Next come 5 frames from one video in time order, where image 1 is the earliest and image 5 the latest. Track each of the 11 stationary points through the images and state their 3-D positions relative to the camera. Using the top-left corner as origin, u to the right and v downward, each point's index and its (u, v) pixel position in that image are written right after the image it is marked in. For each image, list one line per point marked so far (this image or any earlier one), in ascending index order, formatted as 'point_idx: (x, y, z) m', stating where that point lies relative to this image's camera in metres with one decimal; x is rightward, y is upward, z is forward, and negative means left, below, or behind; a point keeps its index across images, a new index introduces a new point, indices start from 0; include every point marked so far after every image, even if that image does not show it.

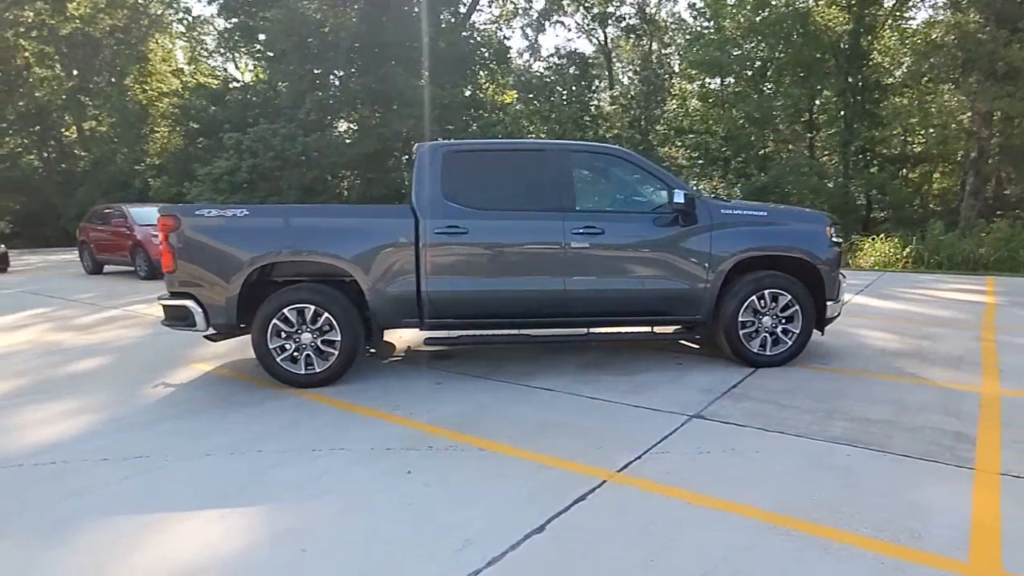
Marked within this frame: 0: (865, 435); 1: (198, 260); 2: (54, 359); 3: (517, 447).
0: (+2.3, -1.0, +4.2) m
1: (-2.7, +0.2, +5.5) m
2: (-5.2, -0.8, +7.3) m
3: (0.0, -1.0, +4.2) m
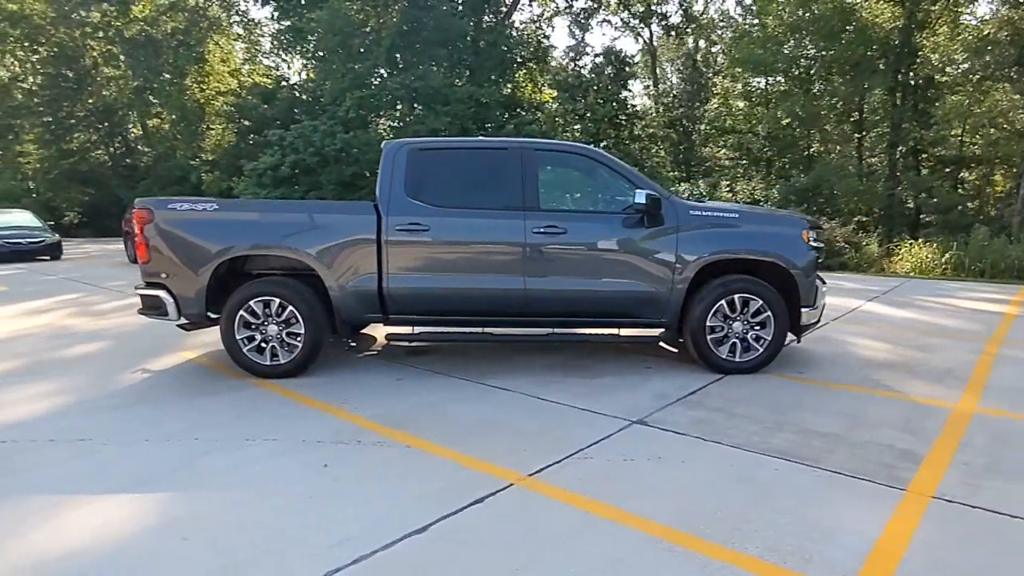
0: (+1.8, -1.0, +4.0) m
1: (-3.0, +0.3, +5.7) m
2: (-5.4, -0.6, +7.7) m
3: (-0.5, -1.0, +4.2) m
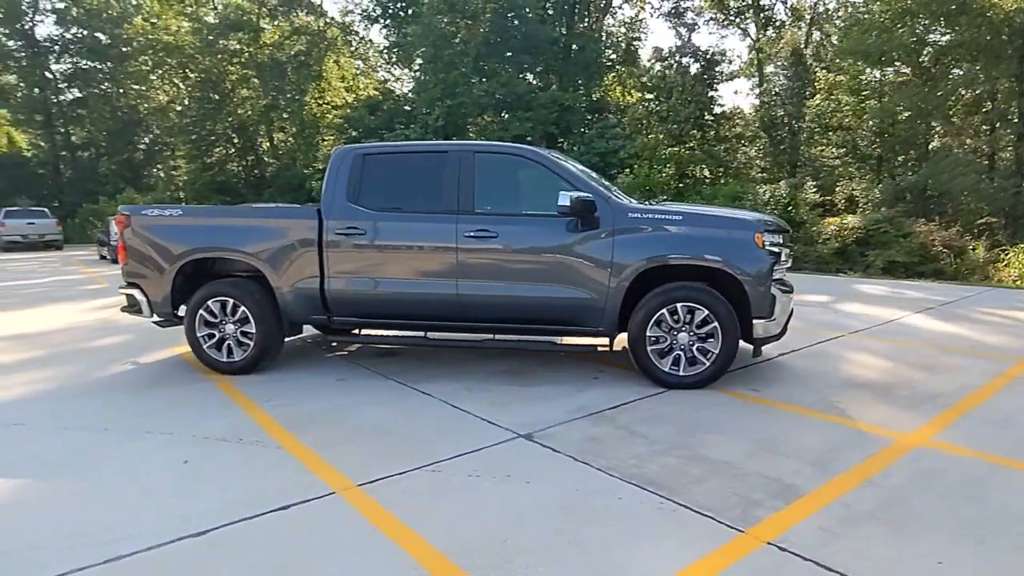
0: (+0.9, -1.0, +3.6) m
1: (-3.5, +0.3, +6.1) m
2: (-5.5, -0.6, +8.5) m
3: (-1.3, -1.0, +4.2) m
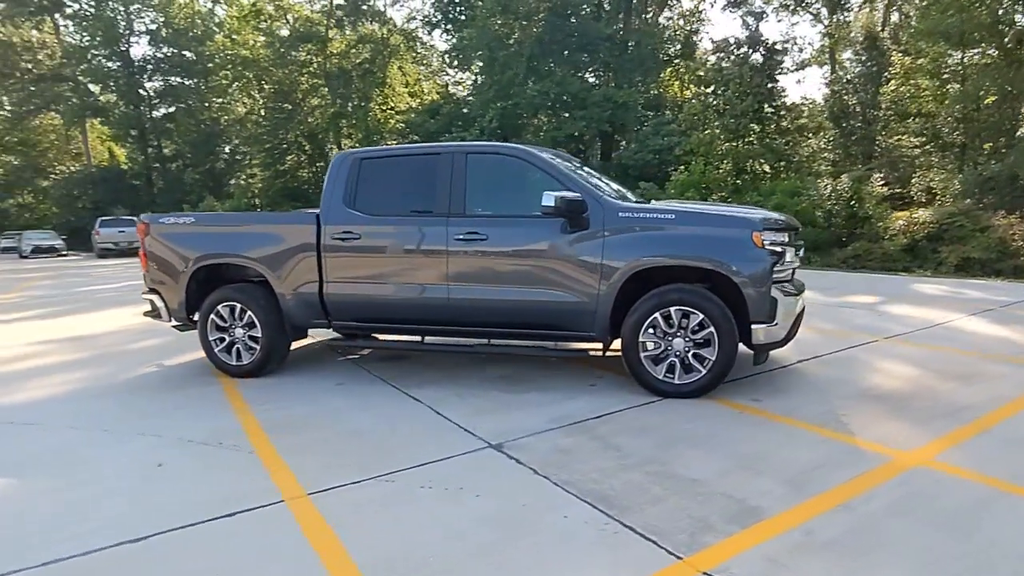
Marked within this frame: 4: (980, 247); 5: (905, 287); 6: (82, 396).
0: (+0.6, -1.1, +3.3) m
1: (-3.5, +0.3, +6.4) m
2: (-5.2, -0.7, +8.9) m
3: (-1.5, -1.1, +4.2) m
4: (+10.0, +0.9, +13.8) m
5: (+5.9, 0.0, +9.7) m
6: (-3.9, -1.0, +5.9) m
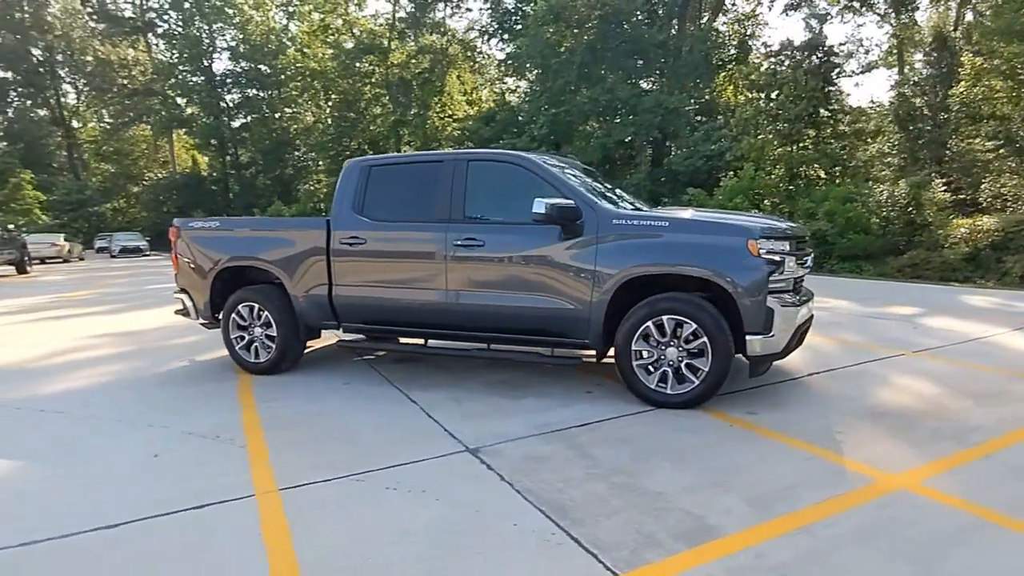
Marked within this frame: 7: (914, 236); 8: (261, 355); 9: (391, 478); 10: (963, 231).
0: (+0.4, -1.1, +3.3) m
1: (-3.4, +0.3, +6.7) m
2: (-4.9, -0.7, +9.4) m
3: (-1.6, -1.1, +4.4) m
4: (+10.8, +0.6, +12.8) m
5: (+6.3, -0.2, +9.1) m
6: (-3.9, -1.0, +6.2) m
7: (+9.7, +1.2, +15.5) m
8: (-2.5, -0.7, +6.4) m
9: (-0.7, -1.1, +3.7) m
10: (+10.1, +1.3, +14.3) m
